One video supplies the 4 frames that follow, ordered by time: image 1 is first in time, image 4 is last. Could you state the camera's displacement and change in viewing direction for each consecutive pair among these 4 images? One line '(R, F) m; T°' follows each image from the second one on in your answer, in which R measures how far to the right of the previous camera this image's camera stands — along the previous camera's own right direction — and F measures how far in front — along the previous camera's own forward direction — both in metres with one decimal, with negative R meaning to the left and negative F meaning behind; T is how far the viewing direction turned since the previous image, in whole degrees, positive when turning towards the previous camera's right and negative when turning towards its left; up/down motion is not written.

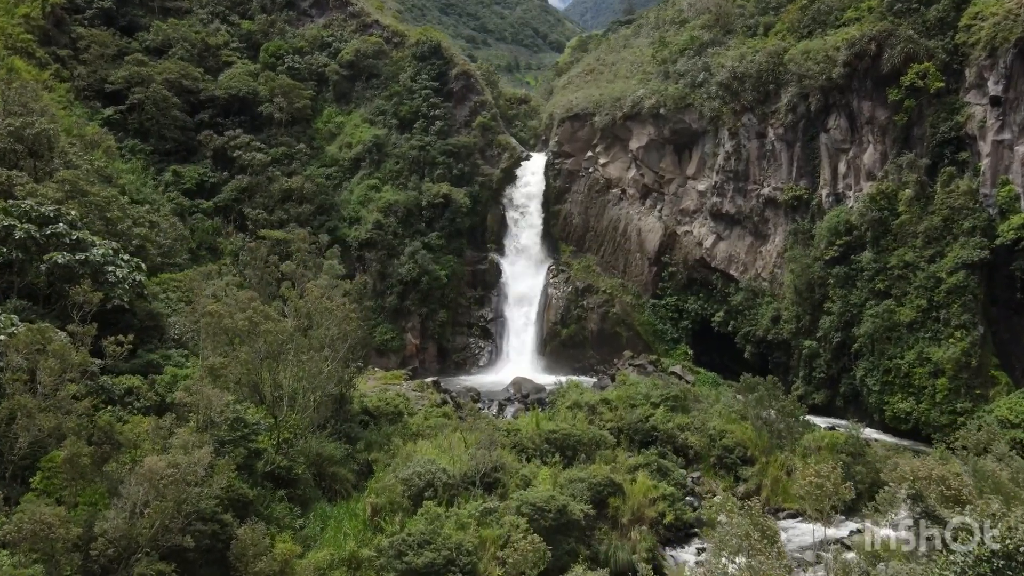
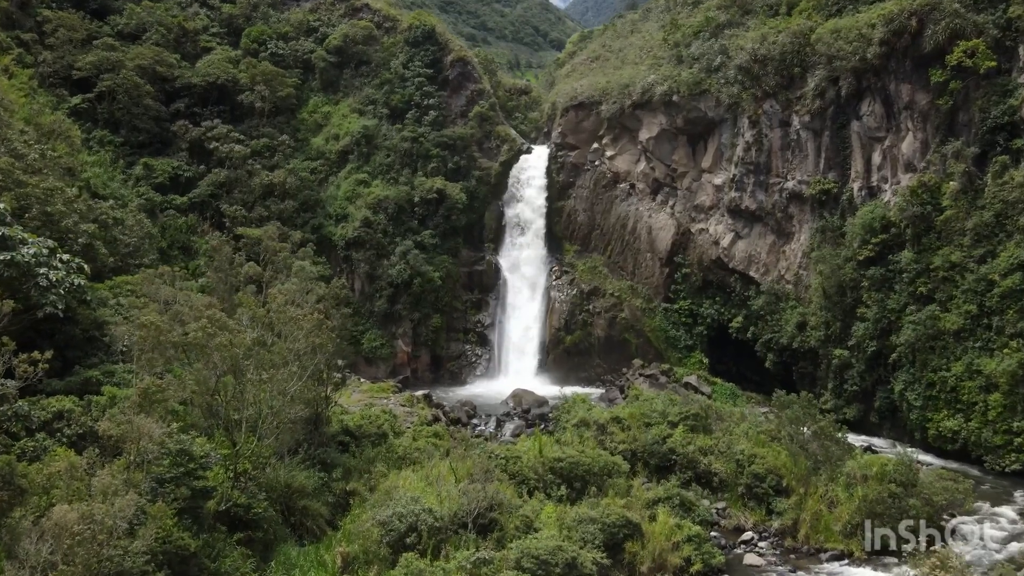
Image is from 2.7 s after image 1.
(0.0, +2.0) m; 0°
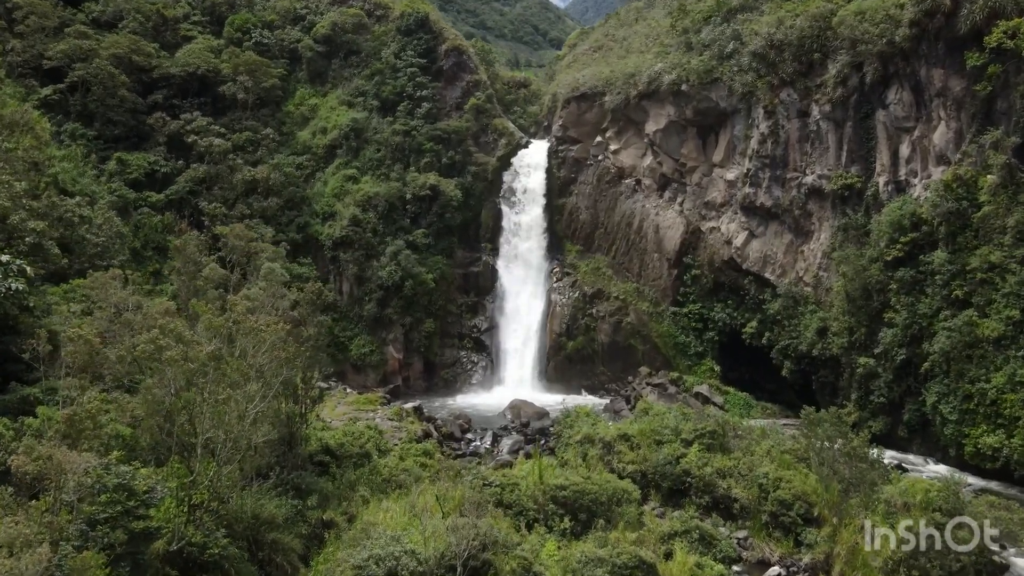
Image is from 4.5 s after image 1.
(+0.1, +1.5) m; 0°
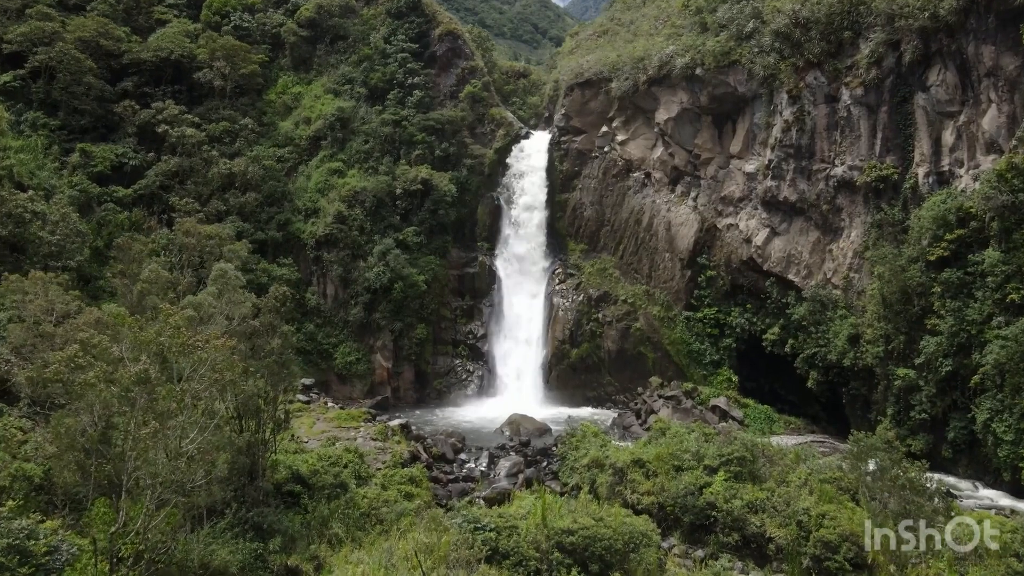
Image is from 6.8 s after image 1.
(0.0, +1.8) m; 0°
